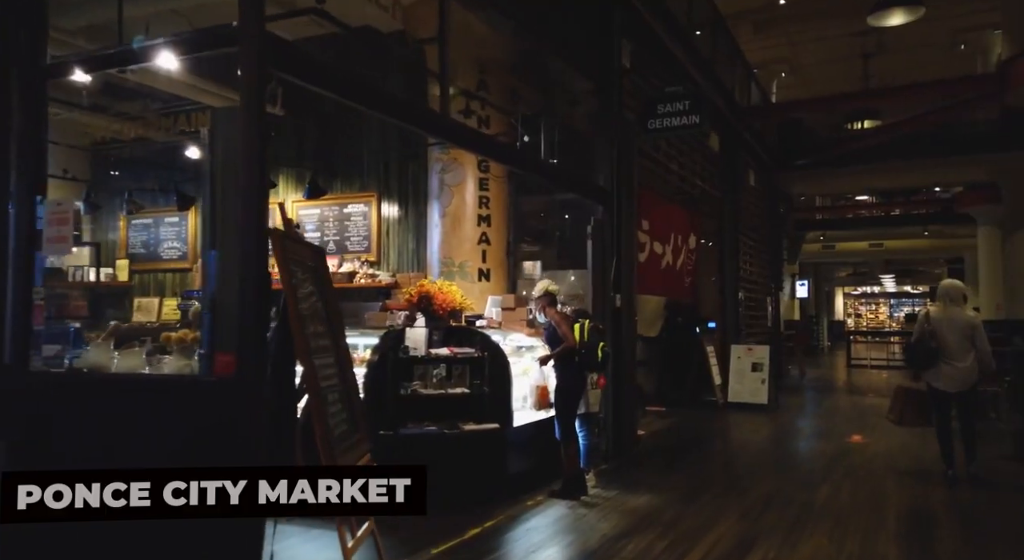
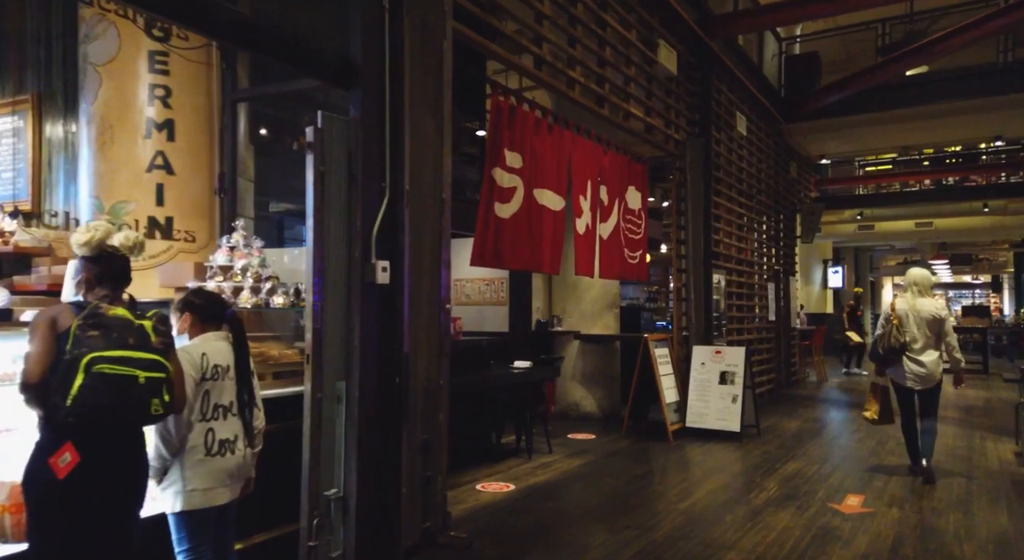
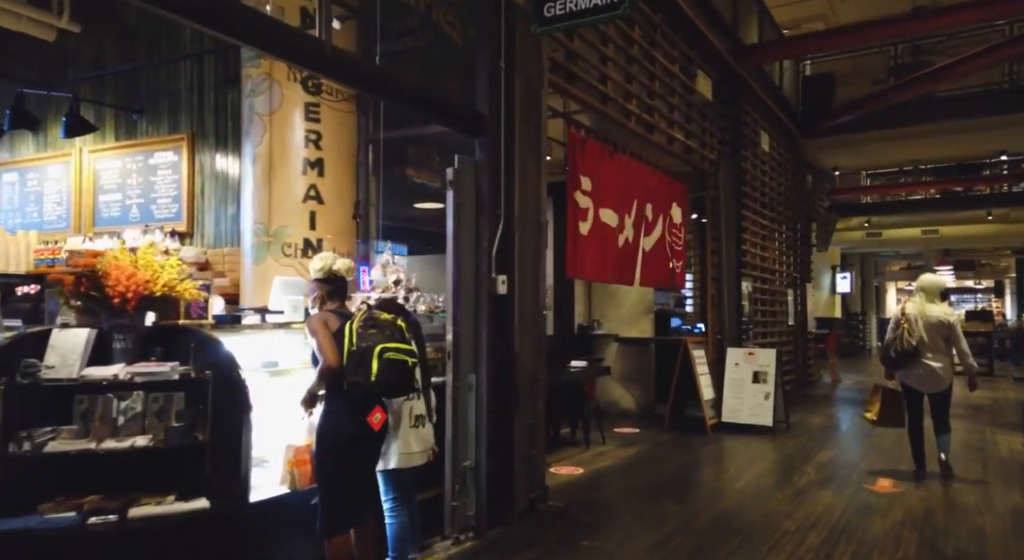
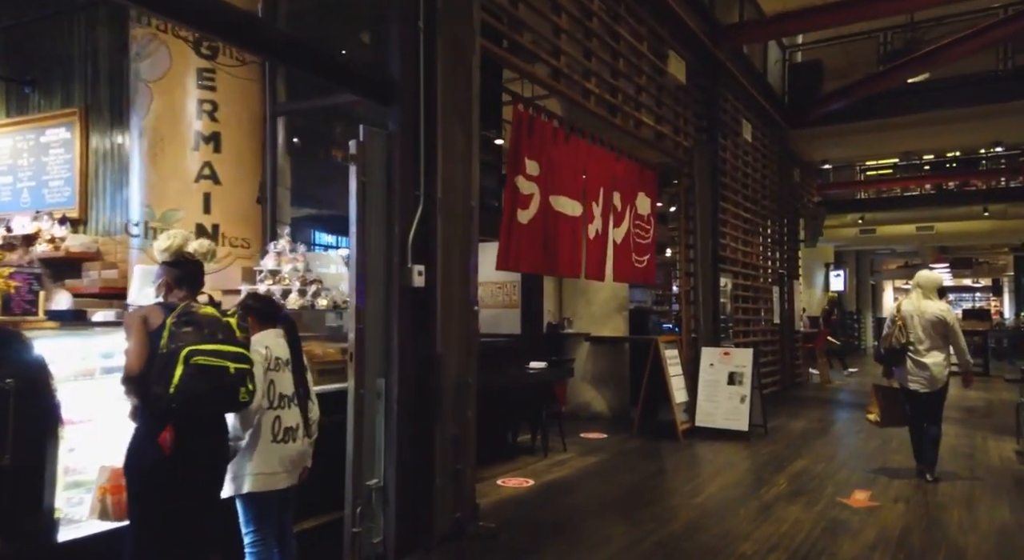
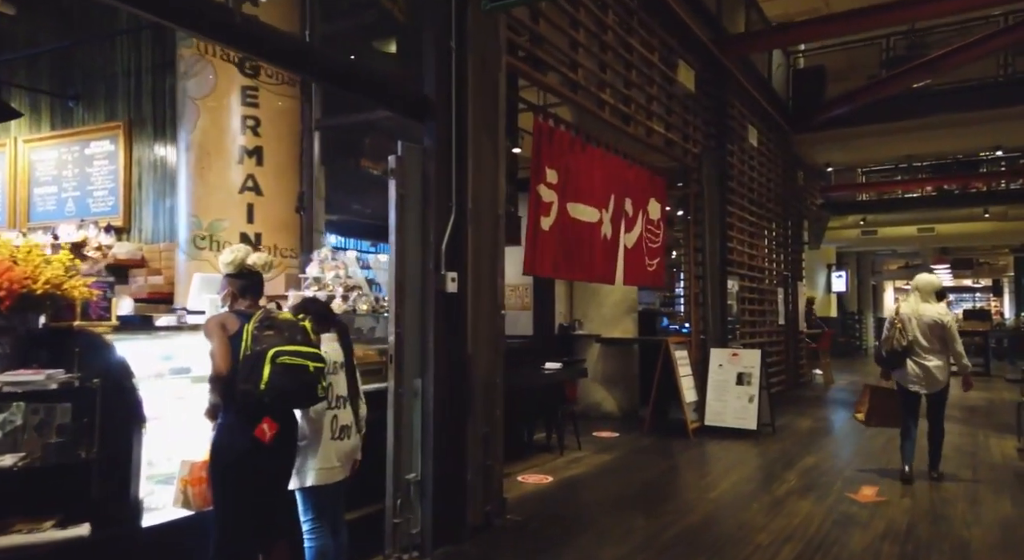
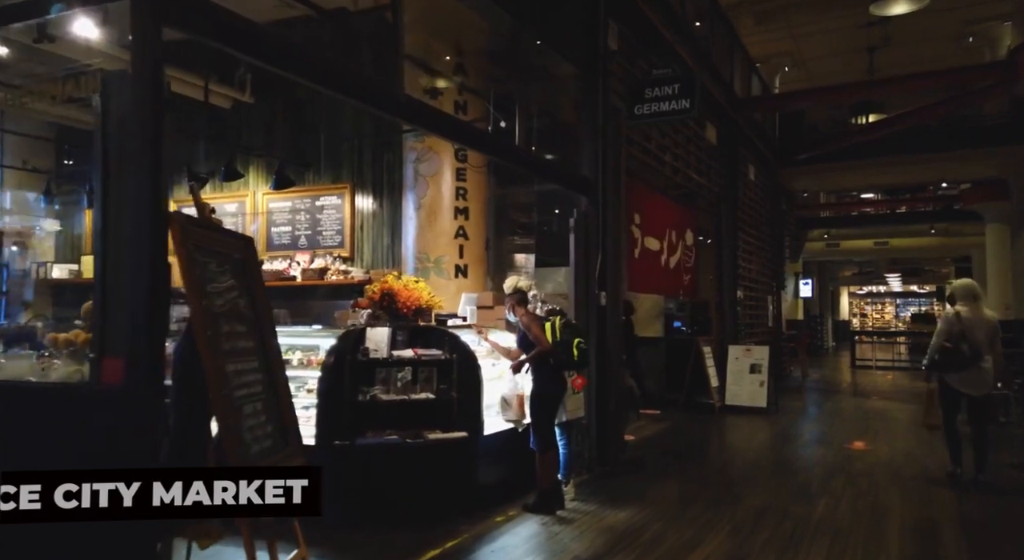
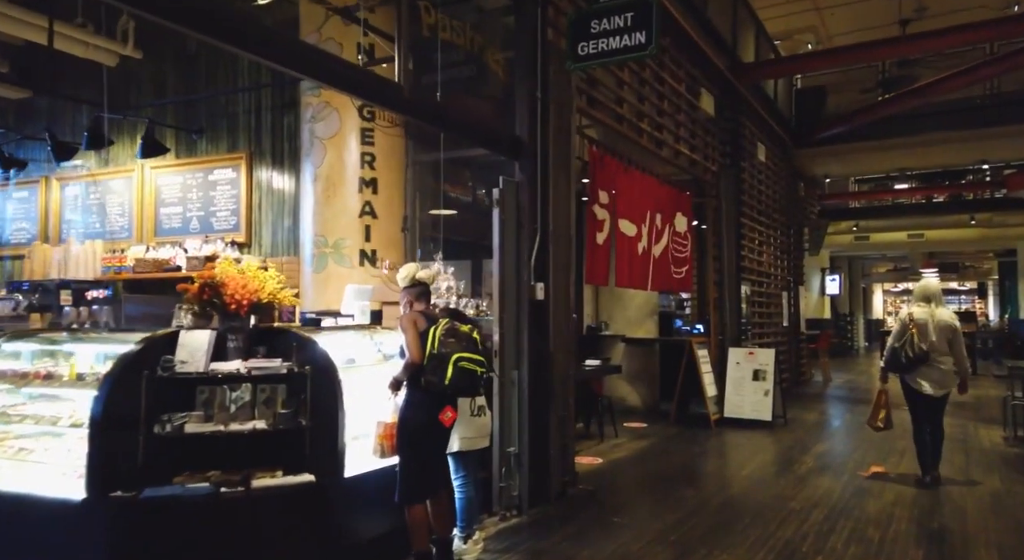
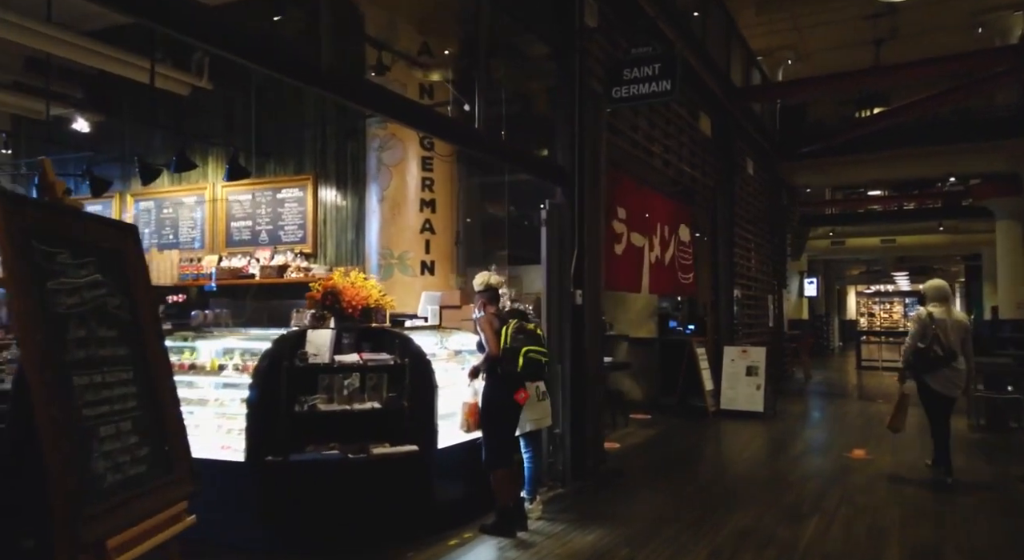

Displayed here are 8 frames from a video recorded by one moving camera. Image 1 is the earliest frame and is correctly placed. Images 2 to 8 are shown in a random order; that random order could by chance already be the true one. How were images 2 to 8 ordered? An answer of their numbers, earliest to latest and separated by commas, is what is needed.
6, 8, 7, 3, 5, 4, 2
